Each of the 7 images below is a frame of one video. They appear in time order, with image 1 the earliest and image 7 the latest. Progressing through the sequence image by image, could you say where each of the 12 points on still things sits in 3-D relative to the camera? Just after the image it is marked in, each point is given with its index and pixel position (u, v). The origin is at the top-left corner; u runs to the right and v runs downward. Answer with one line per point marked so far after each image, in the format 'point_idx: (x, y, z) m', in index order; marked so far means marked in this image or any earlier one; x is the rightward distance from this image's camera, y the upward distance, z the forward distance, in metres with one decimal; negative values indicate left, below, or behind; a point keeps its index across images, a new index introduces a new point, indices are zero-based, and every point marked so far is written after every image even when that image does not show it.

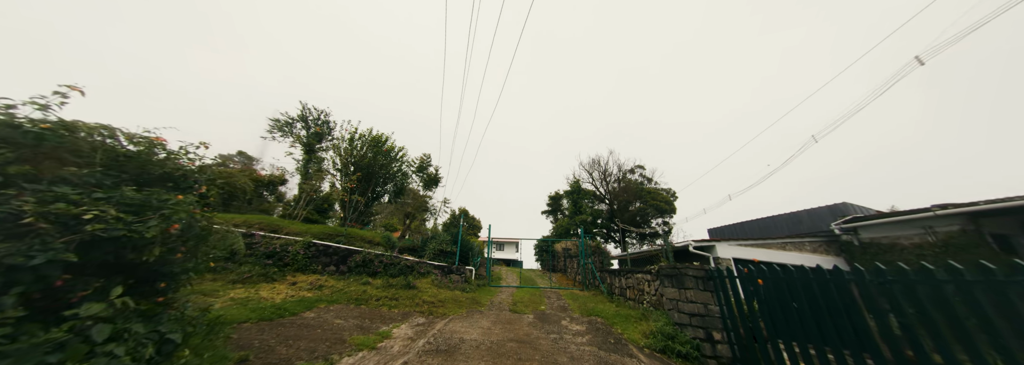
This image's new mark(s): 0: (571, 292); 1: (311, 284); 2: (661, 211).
0: (+2.0, -3.8, +7.8) m
1: (-4.1, -2.1, +4.7) m
2: (+12.4, -2.3, +19.0) m
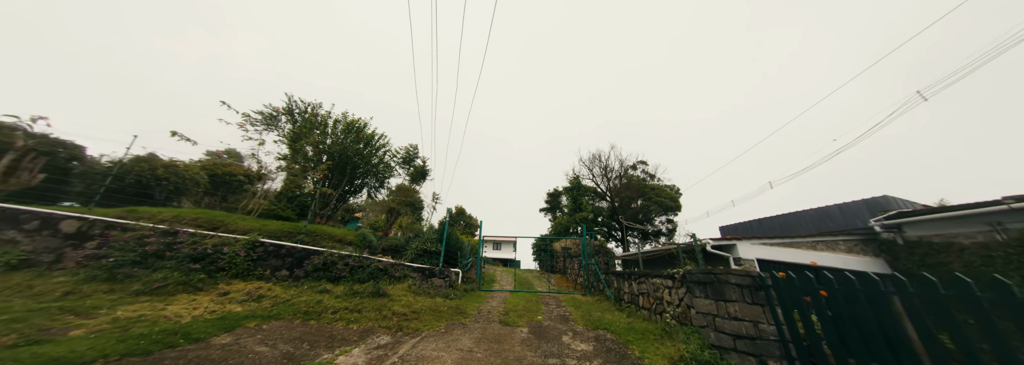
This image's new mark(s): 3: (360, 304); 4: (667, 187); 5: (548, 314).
0: (+1.8, -3.5, +6.9) m
1: (-4.3, -1.8, +3.7) m
2: (+12.1, -2.0, +18.1) m
3: (-2.8, -2.2, +4.2) m
4: (+12.9, -0.5, +19.1) m
5: (+0.8, -3.1, +5.4) m
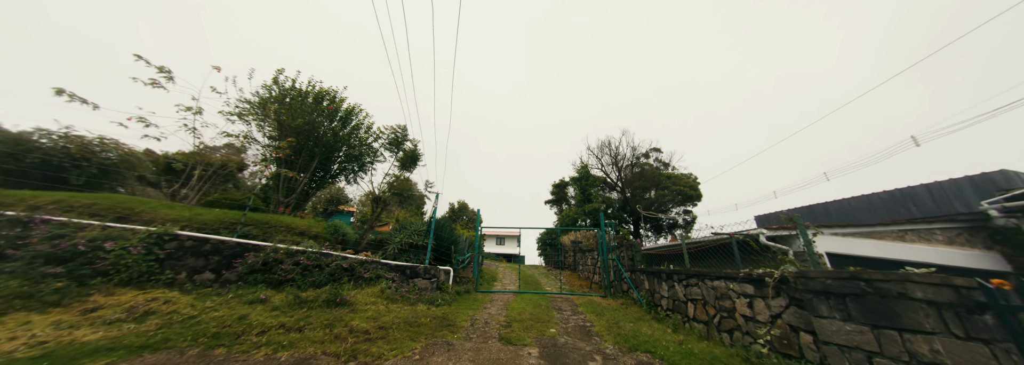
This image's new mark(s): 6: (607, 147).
0: (+1.9, -2.9, +5.7) m
1: (-4.3, -1.4, +2.6) m
2: (+12.4, -1.1, +16.7) m
3: (-2.7, -1.8, +3.0) m
4: (+13.2, +0.5, +17.6) m
5: (+0.9, -2.6, +4.2) m
6: (+7.7, +2.8, +18.6) m
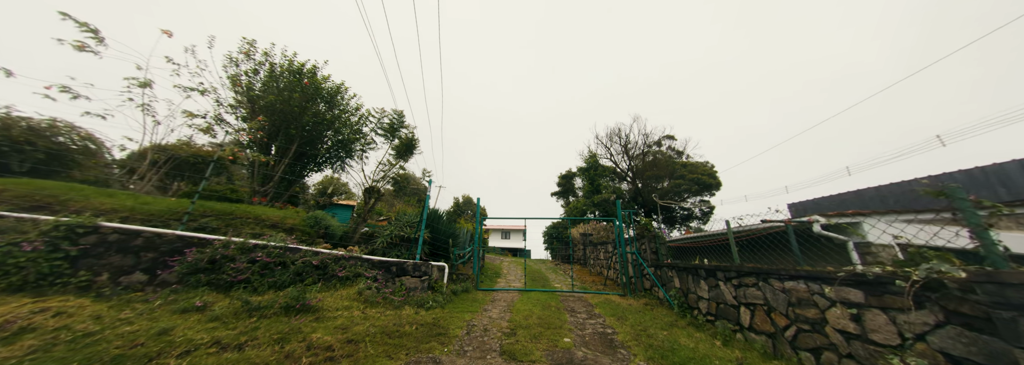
0: (+2.0, -2.5, +4.9) m
1: (-4.2, -1.2, +1.9) m
2: (+12.7, -0.3, +15.6) m
3: (-2.7, -1.5, +2.4) m
4: (+13.5, +1.3, +16.5) m
5: (+1.0, -2.3, +3.4) m
6: (+8.0, +3.6, +17.5) m
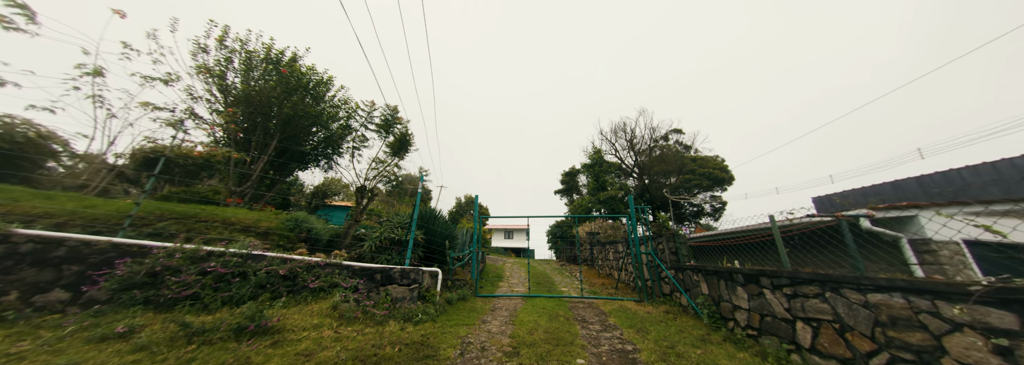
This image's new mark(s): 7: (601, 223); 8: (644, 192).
0: (+2.1, -2.4, +4.4) m
1: (-4.2, -1.2, +1.5) m
2: (+12.9, 0.0, +14.9) m
3: (-2.7, -1.5, +1.9) m
4: (+13.6, +1.7, +15.8) m
5: (+1.0, -2.1, +2.9) m
6: (+8.1, +3.8, +16.9) m
7: (+4.5, -2.1, +11.6) m
8: (+9.2, -0.6, +15.9) m
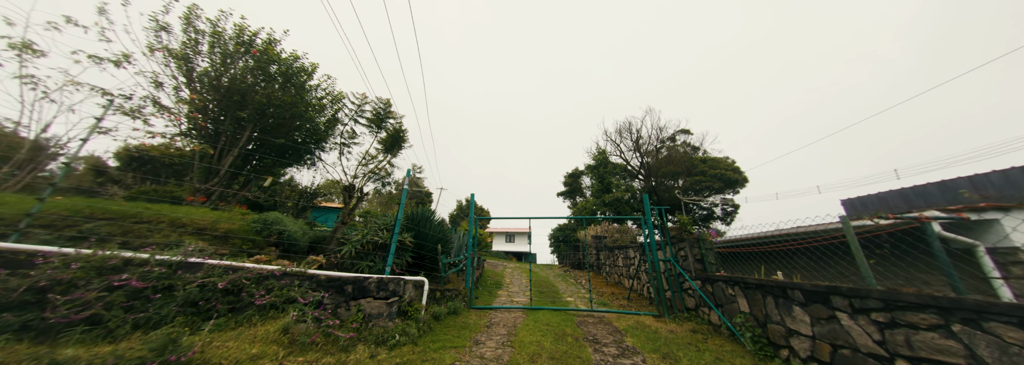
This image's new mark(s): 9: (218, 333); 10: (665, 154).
0: (+2.1, -2.3, +3.7) m
1: (-4.3, -1.0, +0.9) m
2: (+12.9, -0.1, +14.2) m
3: (-2.7, -1.4, +1.3) m
4: (+13.7, +1.5, +15.1) m
5: (+1.0, -2.1, +2.3) m
6: (+8.2, +3.7, +16.3) m
7: (+4.5, -2.1, +10.9) m
8: (+9.3, -0.7, +15.2) m
9: (-2.6, -1.4, +2.1) m
10: (+10.2, +1.9, +15.3) m
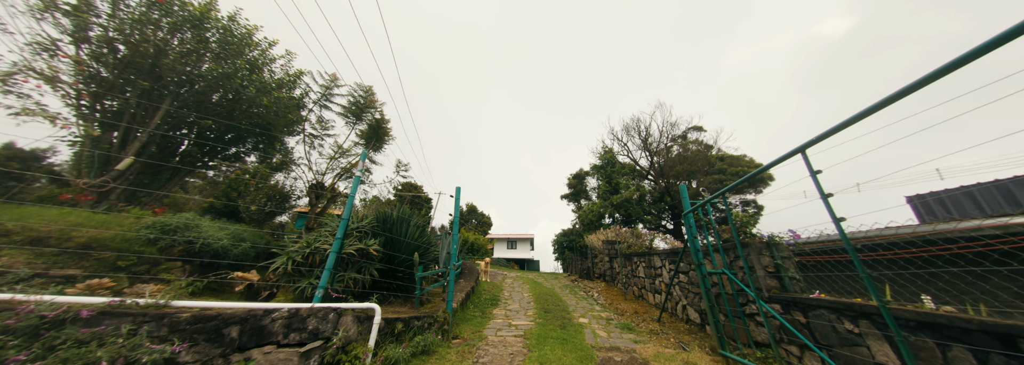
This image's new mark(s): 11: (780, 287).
0: (+2.0, -2.1, +2.6) m
1: (-4.4, -0.8, -0.2) m
2: (+13.0, 0.0, +13.0) m
3: (-2.8, -1.2, +0.2) m
4: (+13.7, +1.6, +13.9) m
5: (+0.9, -1.8, +1.1) m
6: (+8.2, +3.7, +15.2) m
7: (+4.5, -2.0, +9.7) m
8: (+9.3, -0.7, +14.0) m
9: (-2.7, -1.2, +1.0) m
10: (+10.2, +2.0, +14.2) m
11: (+3.2, -1.2, +2.7) m
